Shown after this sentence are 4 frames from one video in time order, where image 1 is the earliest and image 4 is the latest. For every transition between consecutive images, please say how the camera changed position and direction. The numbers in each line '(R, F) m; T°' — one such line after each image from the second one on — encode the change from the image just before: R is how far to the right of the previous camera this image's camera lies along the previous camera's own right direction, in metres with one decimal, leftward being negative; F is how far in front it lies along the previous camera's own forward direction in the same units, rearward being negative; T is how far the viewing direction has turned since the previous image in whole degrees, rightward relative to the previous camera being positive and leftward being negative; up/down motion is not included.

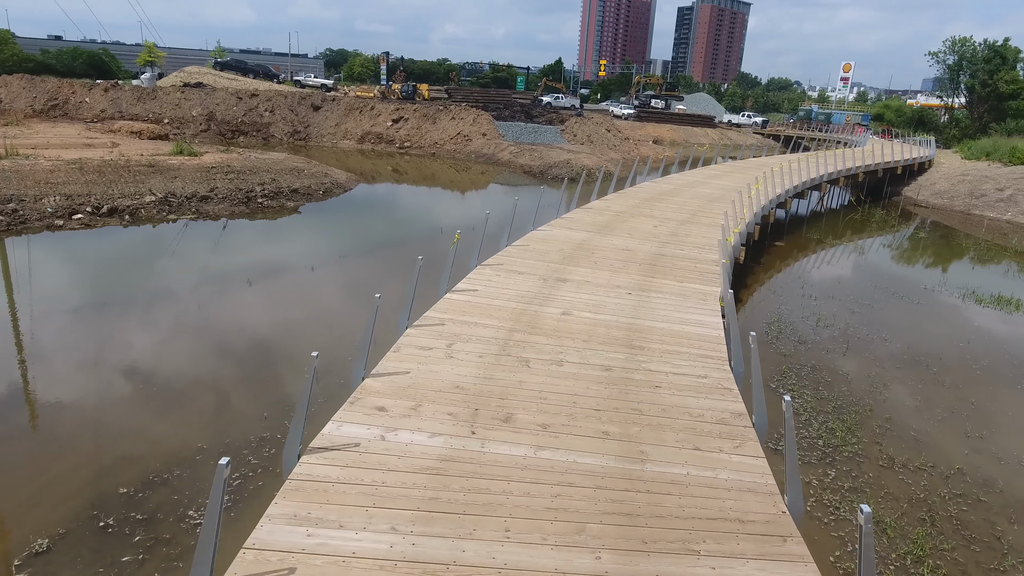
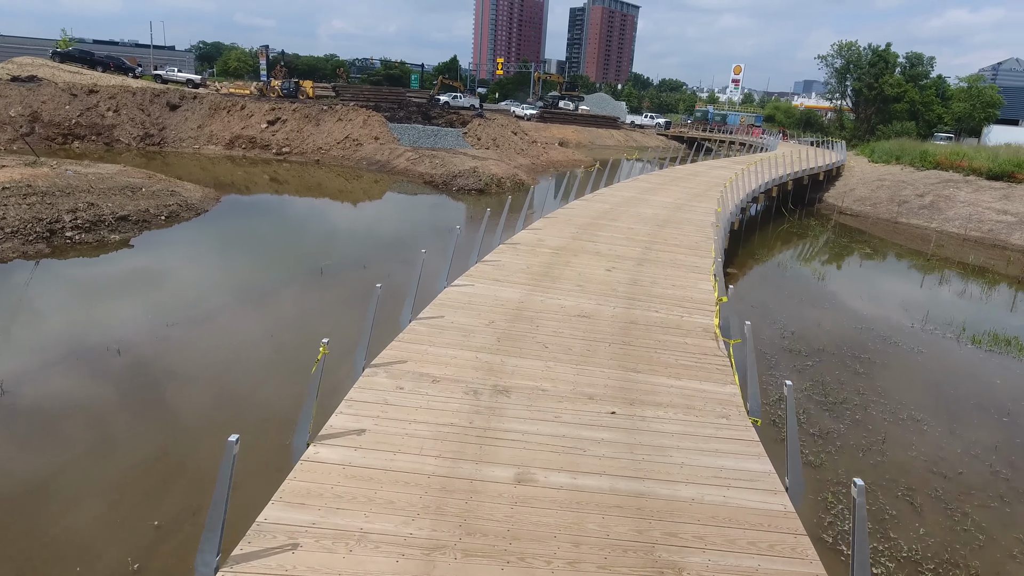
(0.0, +2.7) m; +9°
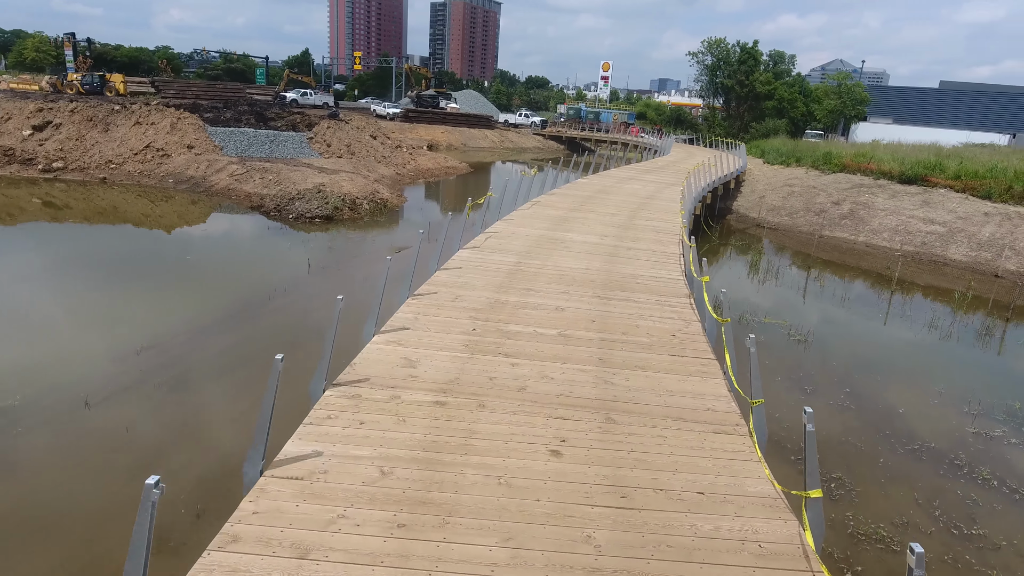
(+0.2, +4.0) m; +11°
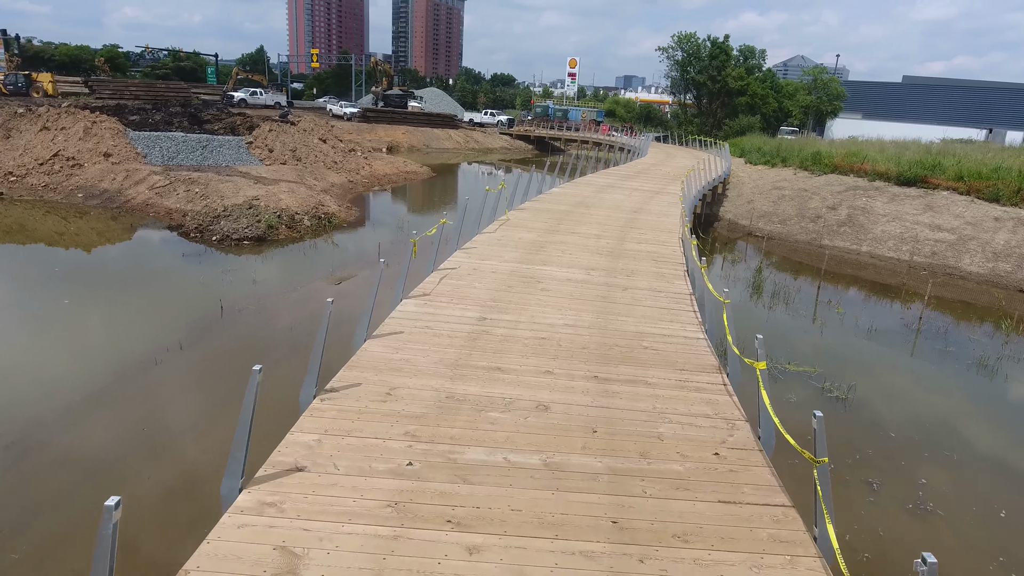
(+0.1, +1.9) m; +3°
